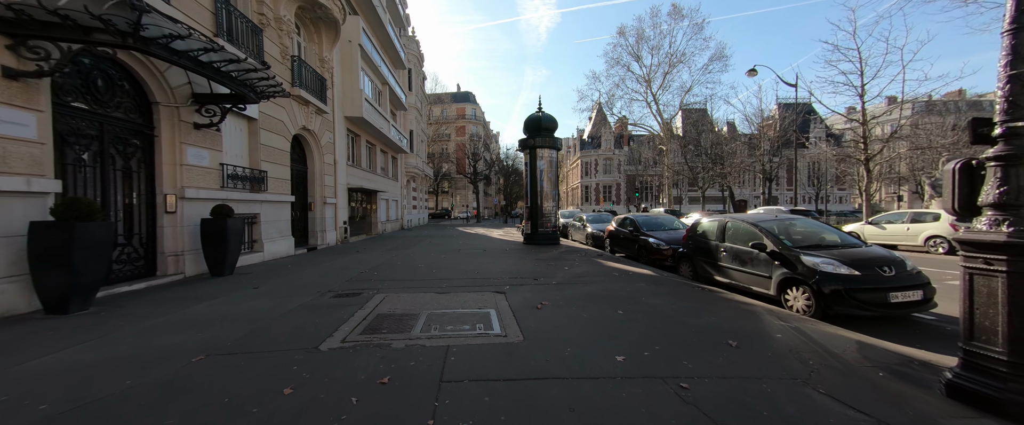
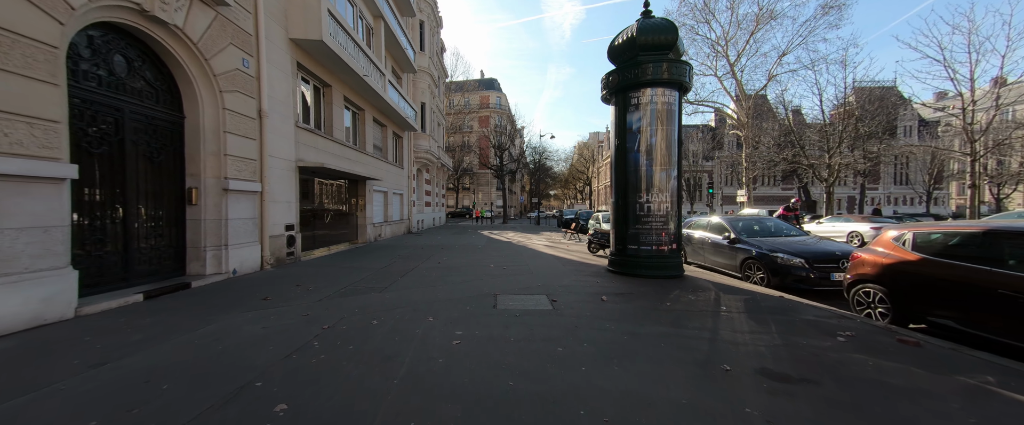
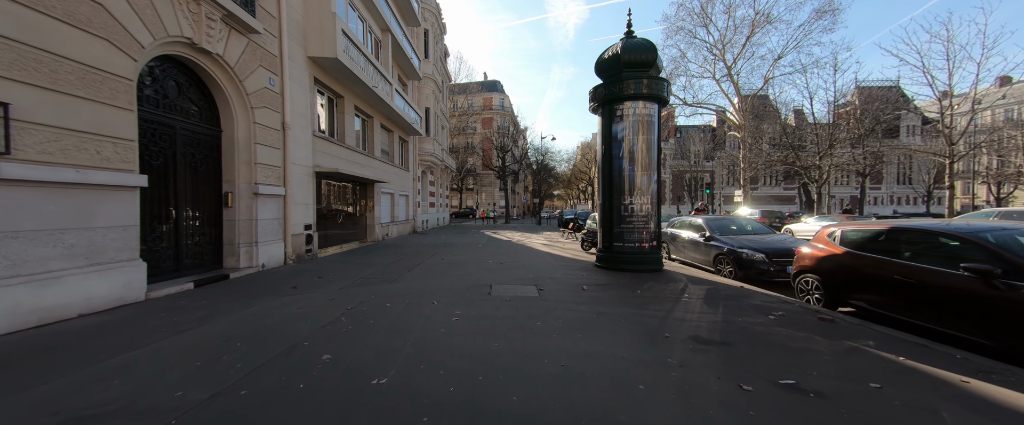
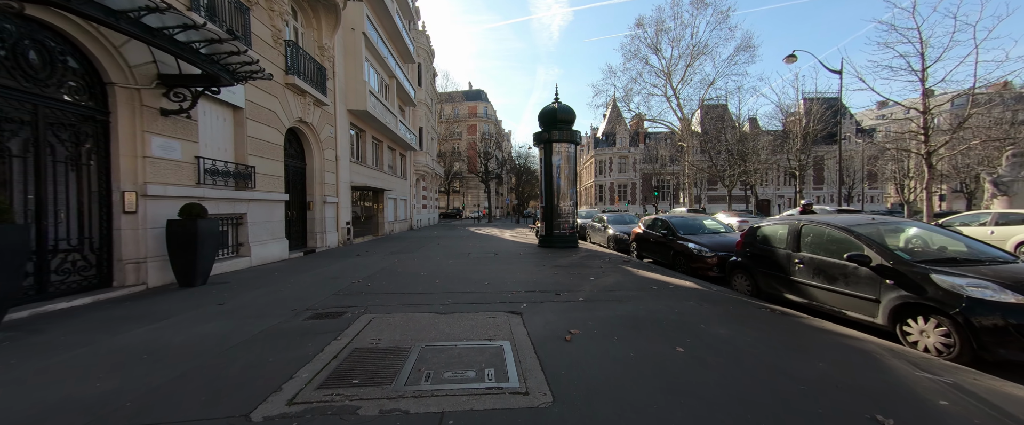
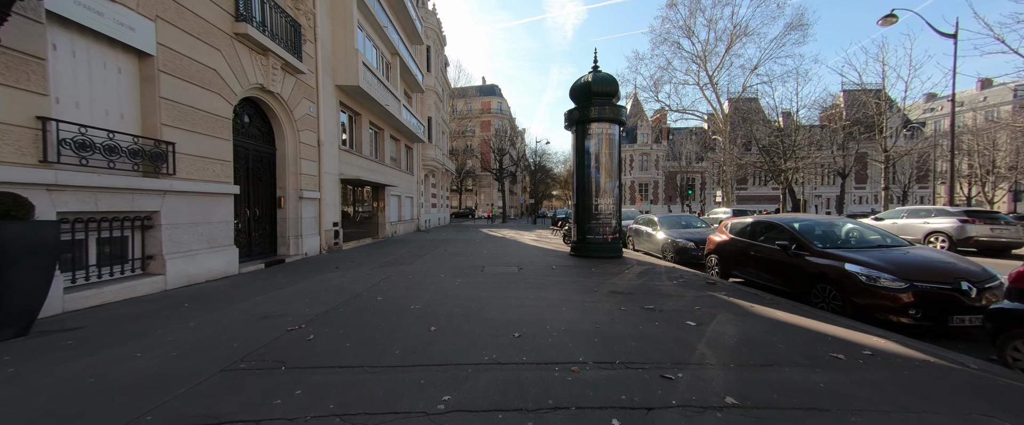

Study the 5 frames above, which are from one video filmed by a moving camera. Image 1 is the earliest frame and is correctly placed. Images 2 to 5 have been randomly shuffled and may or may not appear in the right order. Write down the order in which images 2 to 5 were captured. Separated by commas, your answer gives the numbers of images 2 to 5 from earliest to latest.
4, 5, 3, 2
